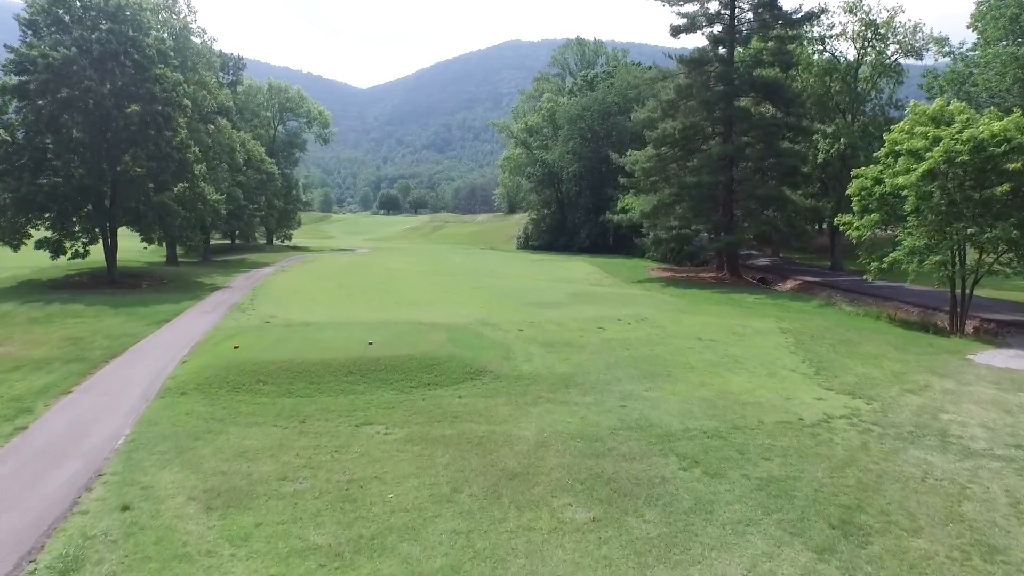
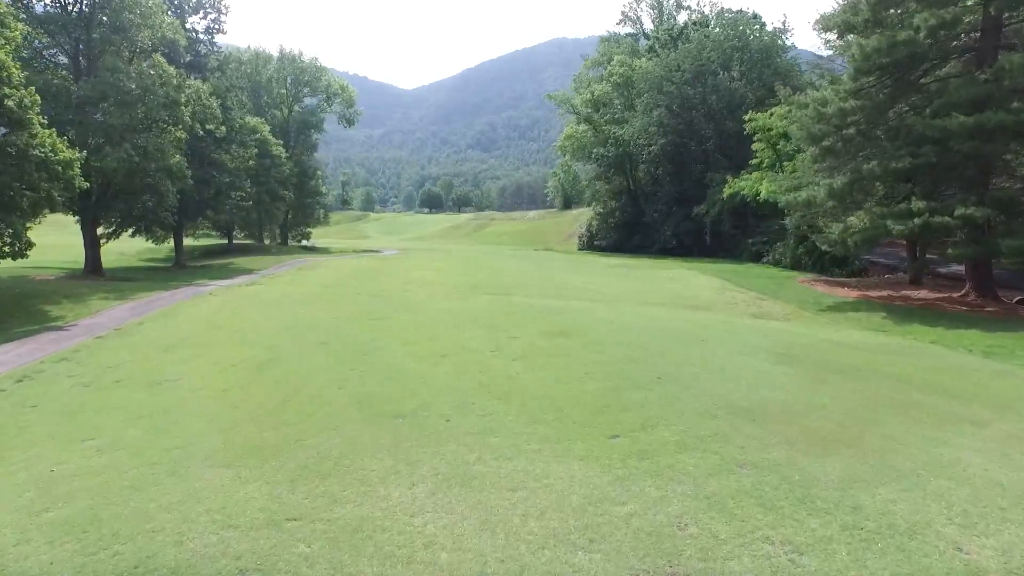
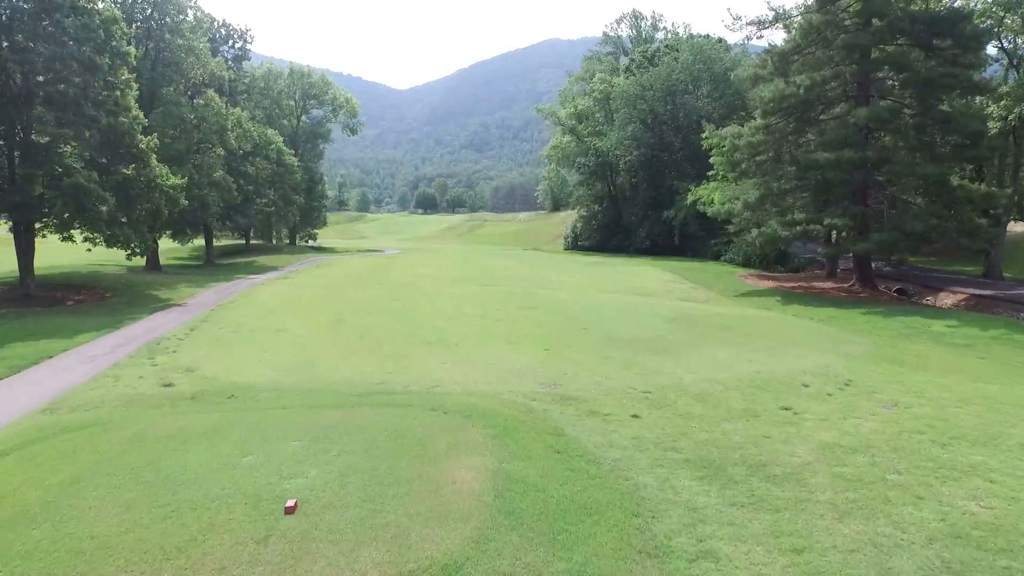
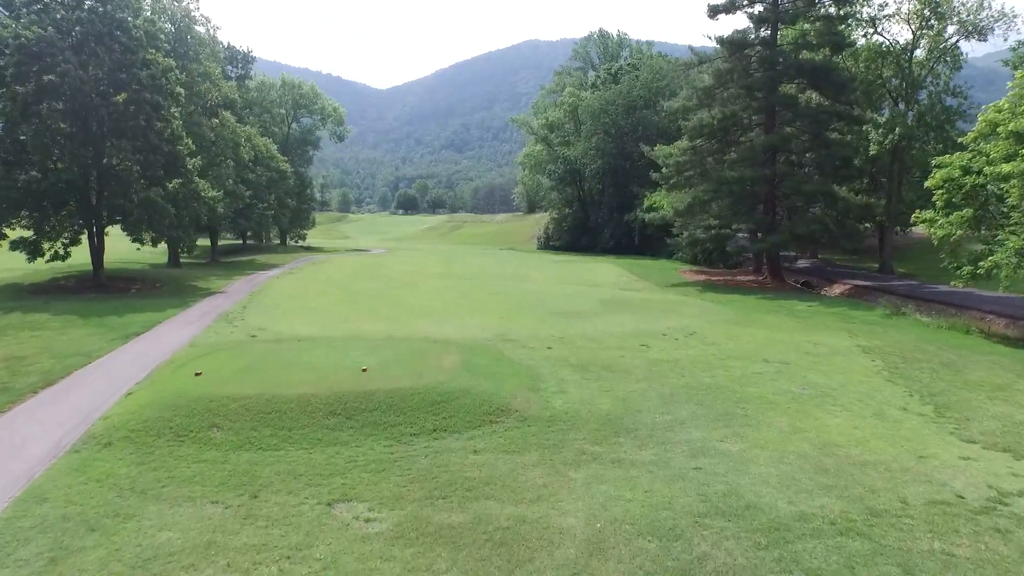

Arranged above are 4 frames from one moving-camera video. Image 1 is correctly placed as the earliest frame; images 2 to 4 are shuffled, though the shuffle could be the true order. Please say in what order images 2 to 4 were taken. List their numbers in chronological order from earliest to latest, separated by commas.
4, 3, 2
